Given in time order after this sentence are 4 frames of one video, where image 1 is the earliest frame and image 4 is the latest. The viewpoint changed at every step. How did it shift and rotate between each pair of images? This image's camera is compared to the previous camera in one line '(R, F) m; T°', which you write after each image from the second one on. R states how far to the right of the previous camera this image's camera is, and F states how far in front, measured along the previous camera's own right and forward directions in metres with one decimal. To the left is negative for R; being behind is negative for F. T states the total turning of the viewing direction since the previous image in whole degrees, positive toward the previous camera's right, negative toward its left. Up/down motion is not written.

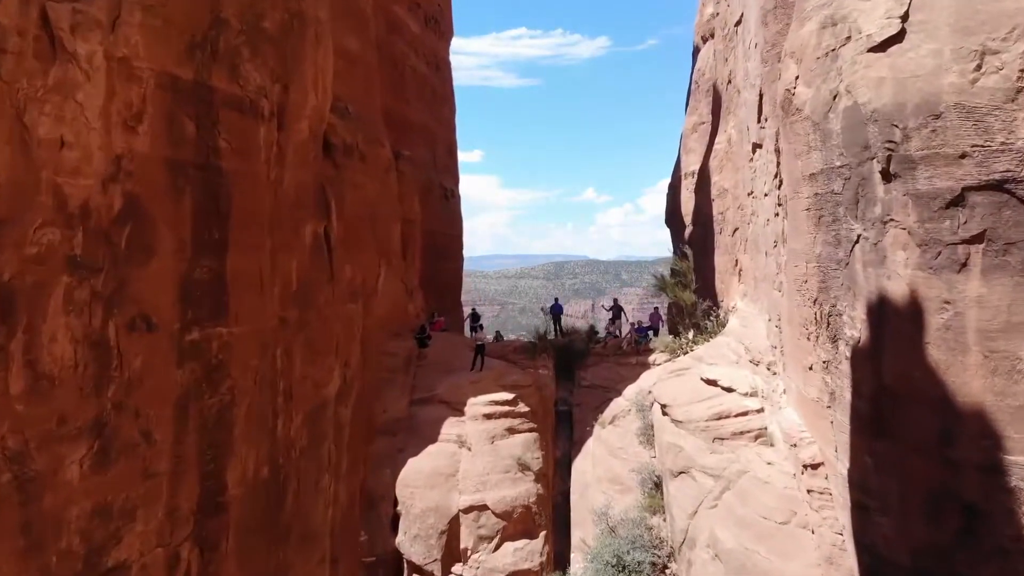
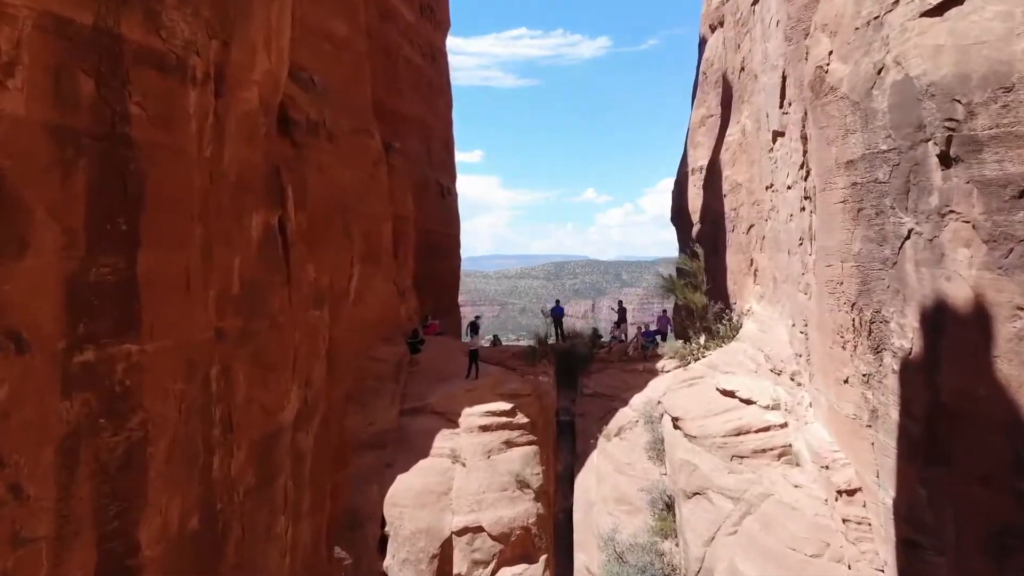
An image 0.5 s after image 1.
(+0.1, +1.0) m; 0°
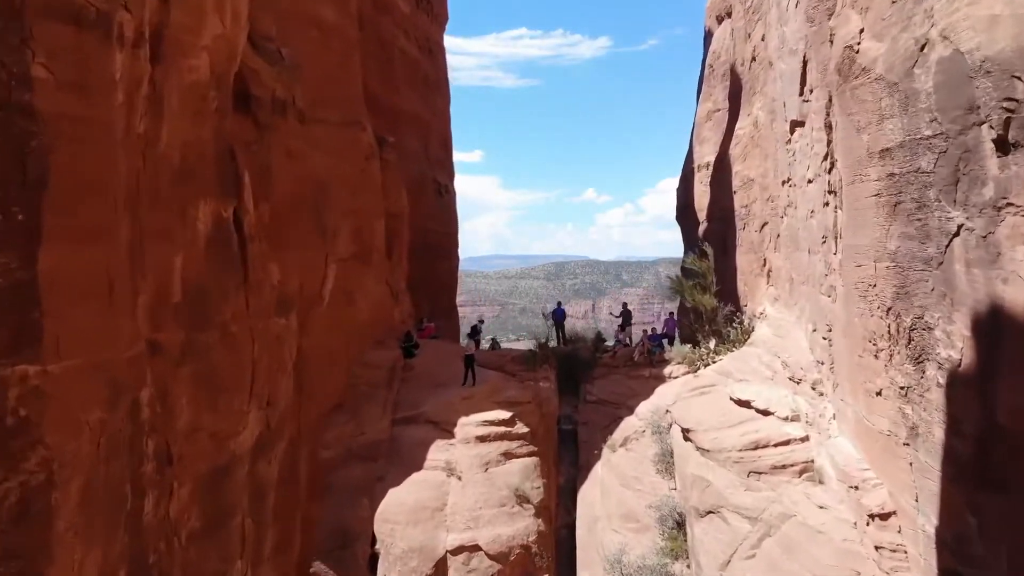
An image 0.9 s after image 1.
(0.0, +0.7) m; 0°
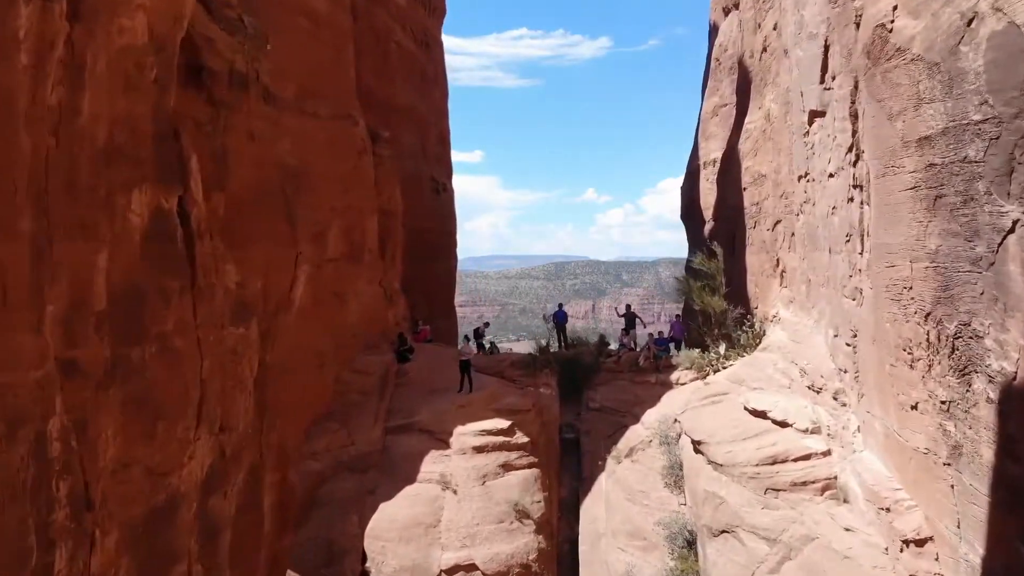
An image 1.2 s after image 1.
(0.0, +0.6) m; 0°
